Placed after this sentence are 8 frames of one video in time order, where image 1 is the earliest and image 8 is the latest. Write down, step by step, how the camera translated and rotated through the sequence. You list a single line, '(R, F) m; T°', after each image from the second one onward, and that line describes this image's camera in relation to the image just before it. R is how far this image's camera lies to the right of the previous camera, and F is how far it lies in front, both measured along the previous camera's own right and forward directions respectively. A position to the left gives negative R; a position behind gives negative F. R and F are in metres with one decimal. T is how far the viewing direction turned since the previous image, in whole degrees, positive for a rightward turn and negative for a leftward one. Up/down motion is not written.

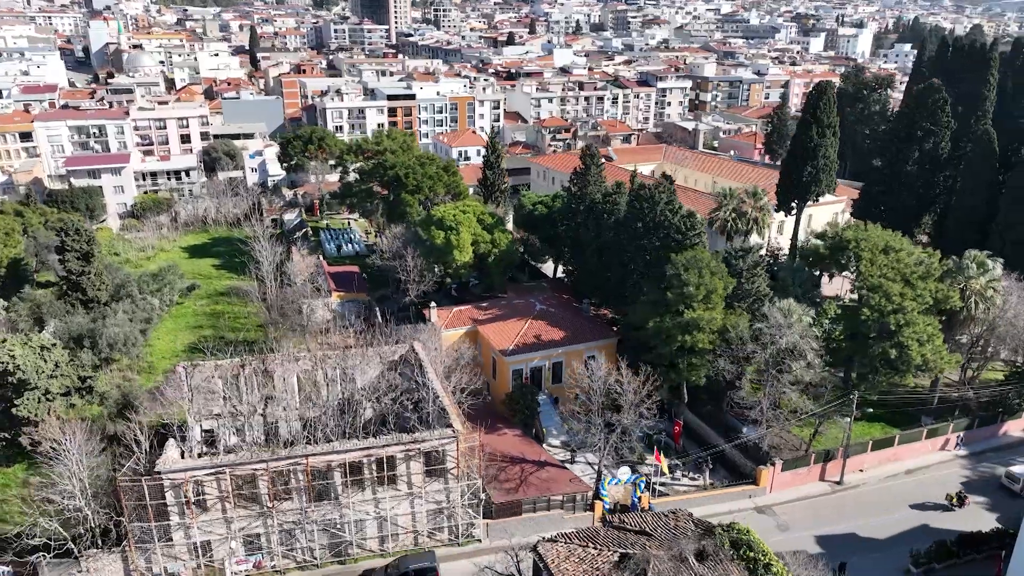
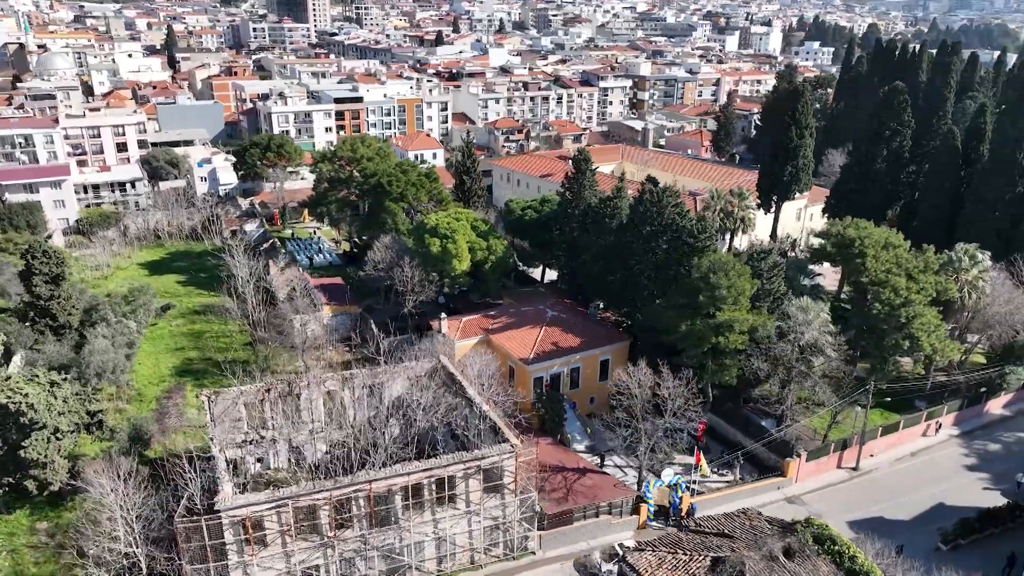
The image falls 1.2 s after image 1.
(-3.5, +0.2) m; +6°
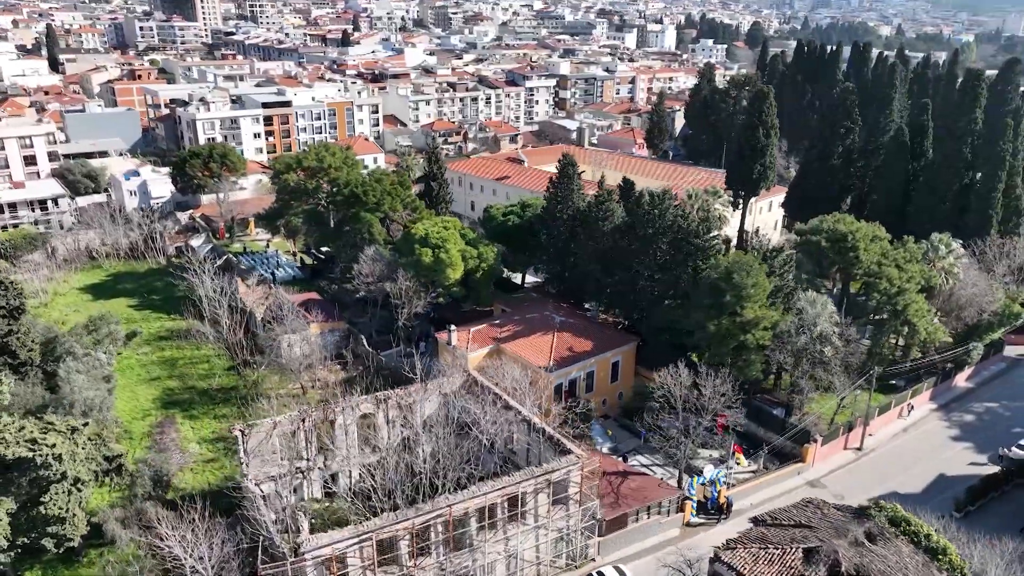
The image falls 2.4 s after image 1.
(-4.2, +0.4) m; +8°
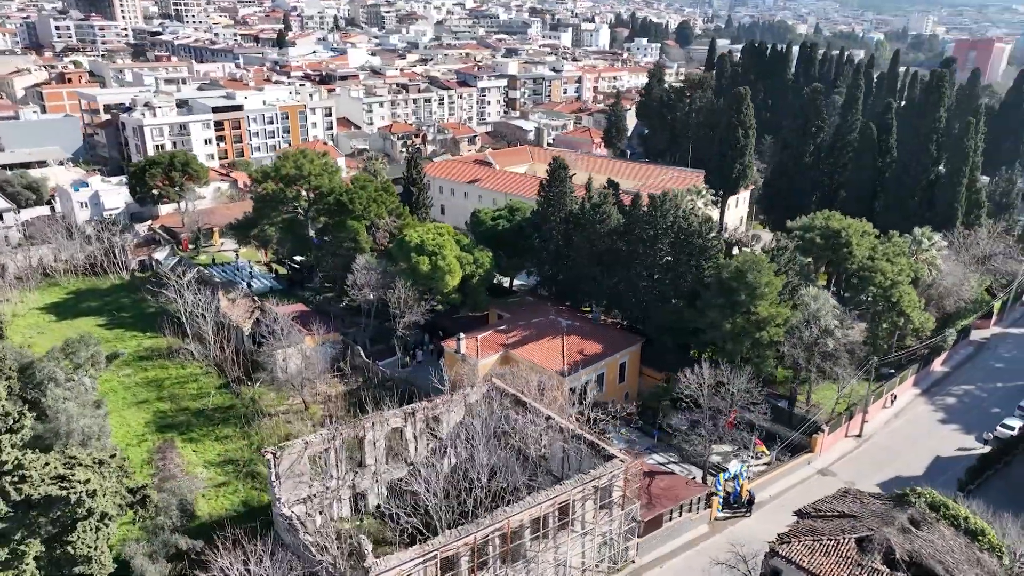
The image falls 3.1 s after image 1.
(-2.9, +0.2) m; +5°
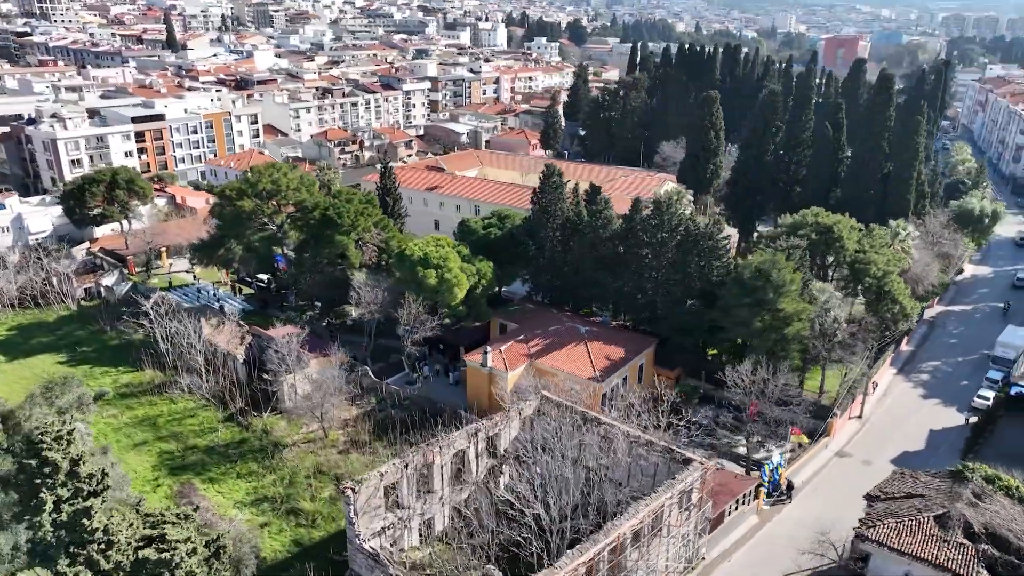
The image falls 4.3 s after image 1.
(-5.0, +0.4) m; +8°
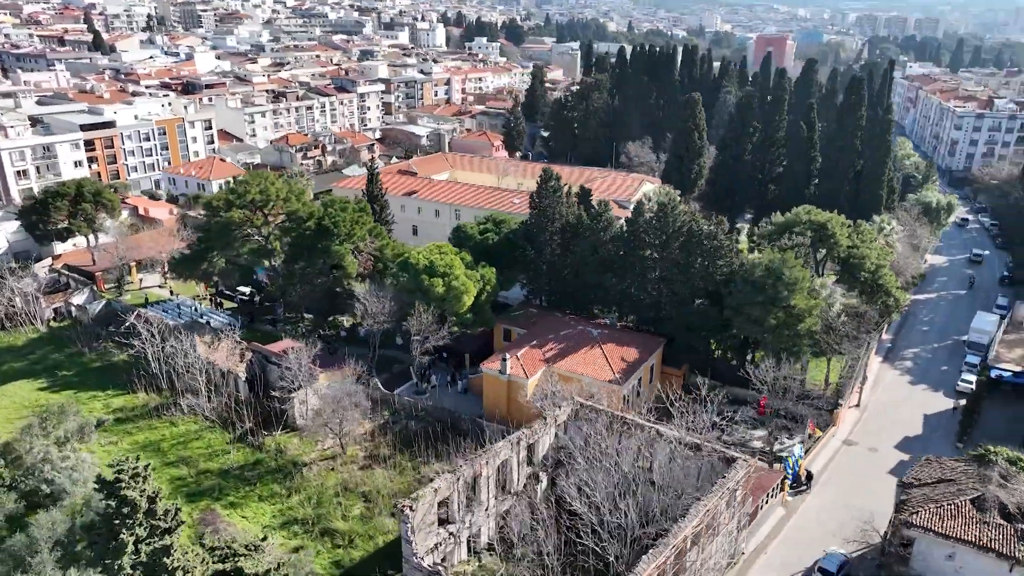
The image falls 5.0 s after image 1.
(-3.1, +0.2) m; +5°
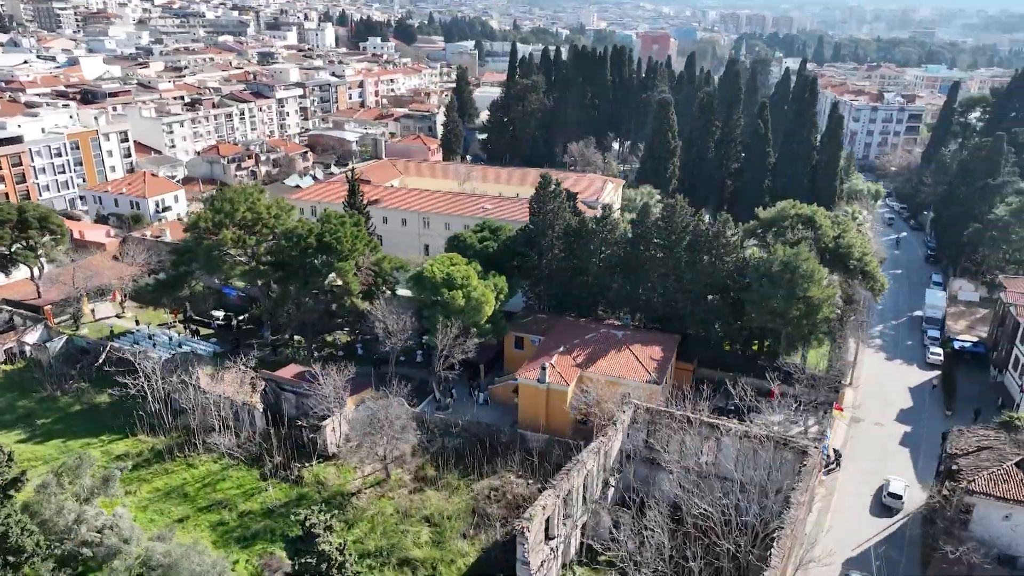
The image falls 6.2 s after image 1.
(-5.6, +0.5) m; +9°
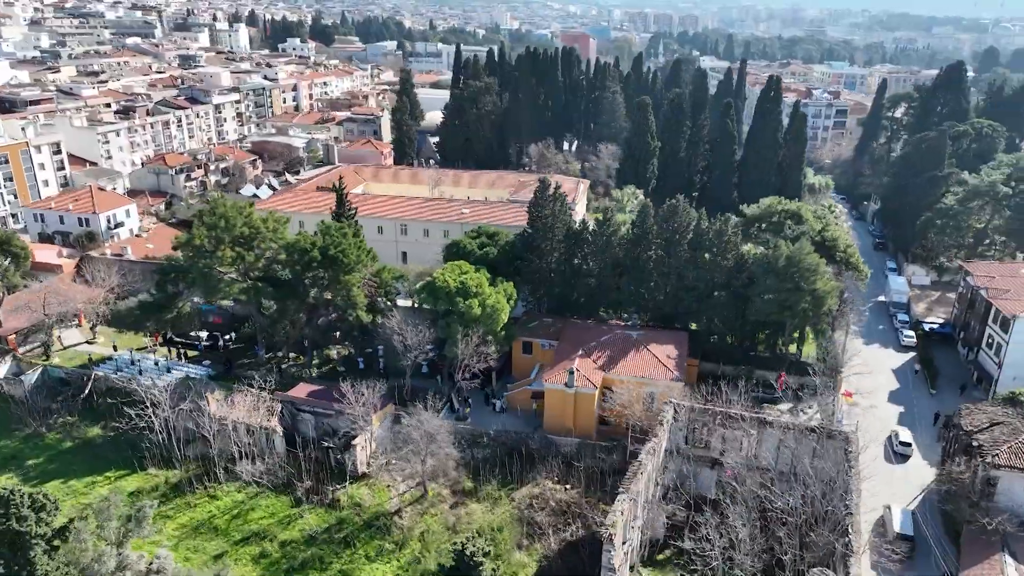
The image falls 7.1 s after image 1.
(-4.1, +0.3) m; +6°
